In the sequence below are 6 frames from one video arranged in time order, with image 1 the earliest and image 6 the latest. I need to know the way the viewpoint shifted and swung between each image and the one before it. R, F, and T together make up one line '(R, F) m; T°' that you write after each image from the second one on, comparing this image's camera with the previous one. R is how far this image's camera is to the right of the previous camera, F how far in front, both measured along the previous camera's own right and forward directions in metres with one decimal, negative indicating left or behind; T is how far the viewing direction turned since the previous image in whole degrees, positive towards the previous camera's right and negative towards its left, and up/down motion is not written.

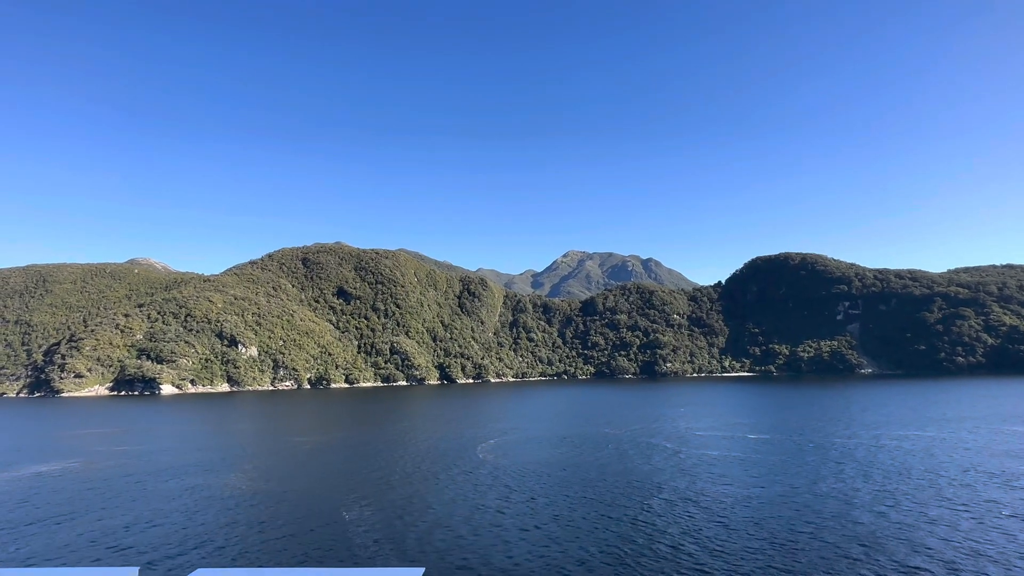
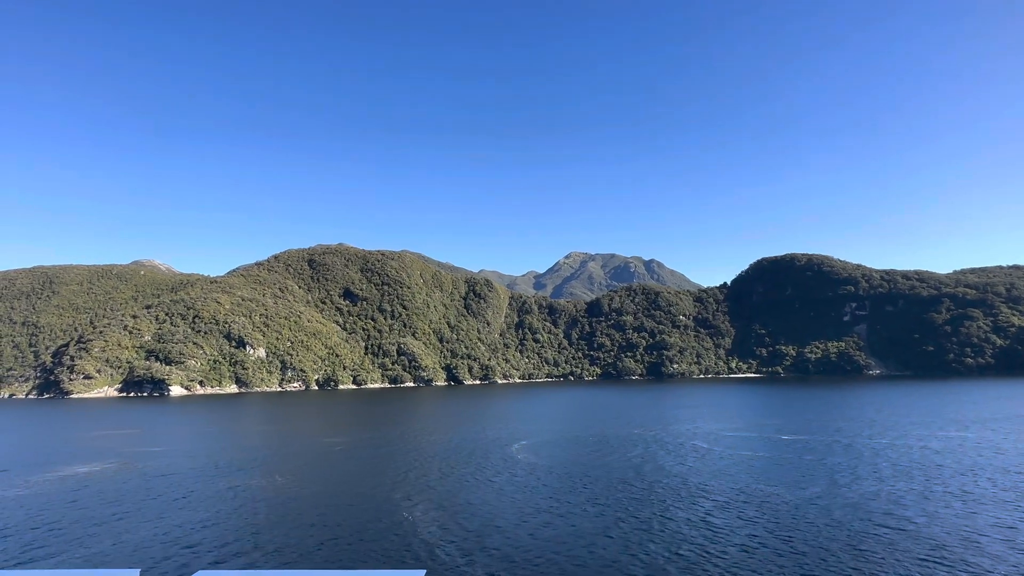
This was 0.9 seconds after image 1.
(-1.8, +0.1) m; 0°
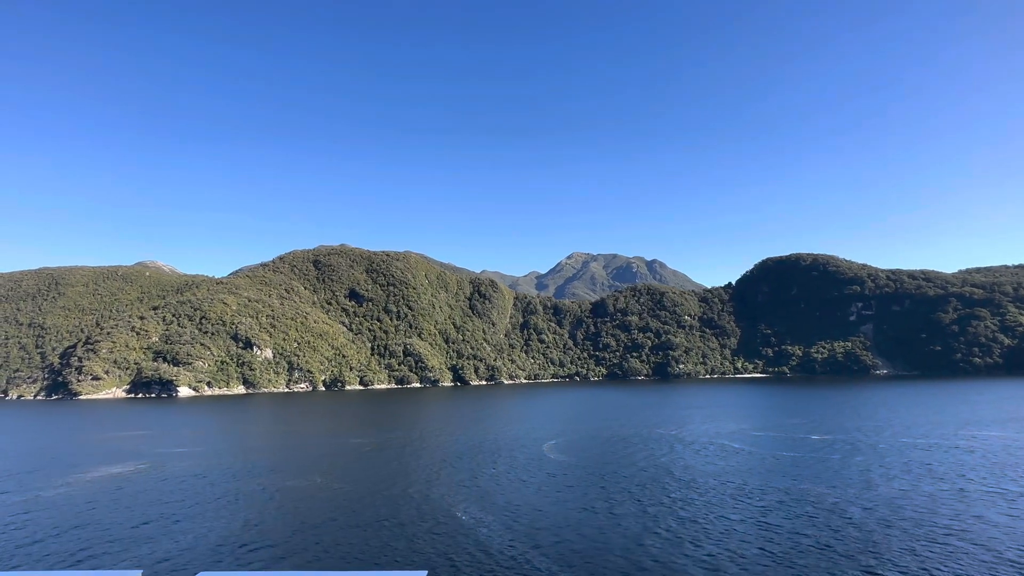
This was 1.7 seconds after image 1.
(-1.7, +0.1) m; 0°
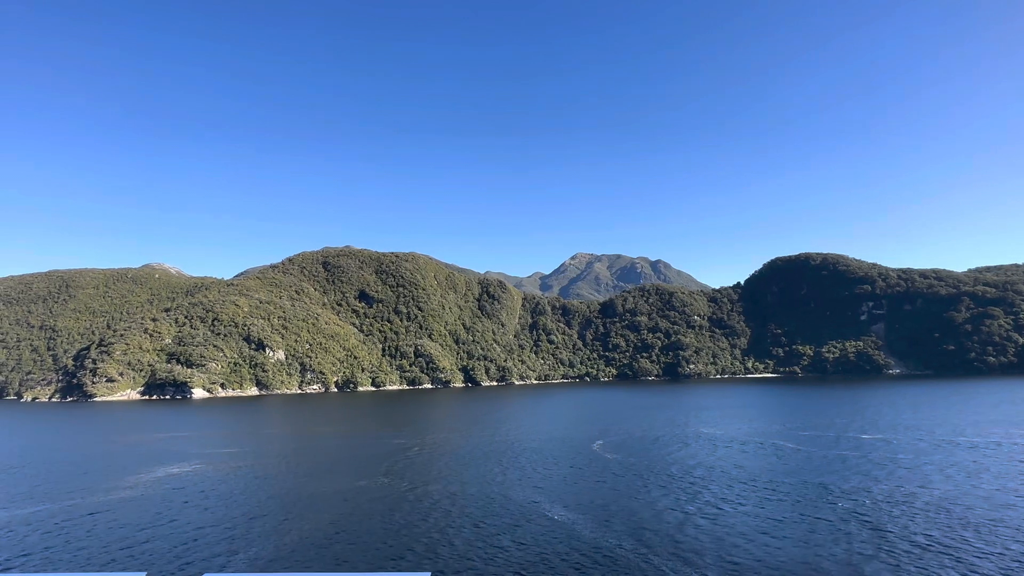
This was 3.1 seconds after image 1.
(-2.7, +0.1) m; 0°
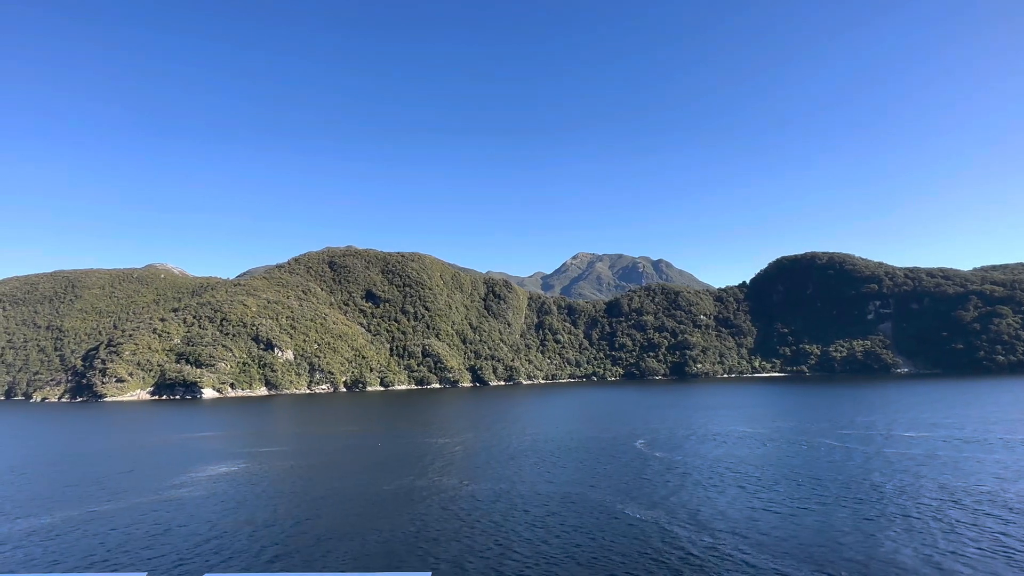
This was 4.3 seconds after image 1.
(-2.4, +0.1) m; 0°
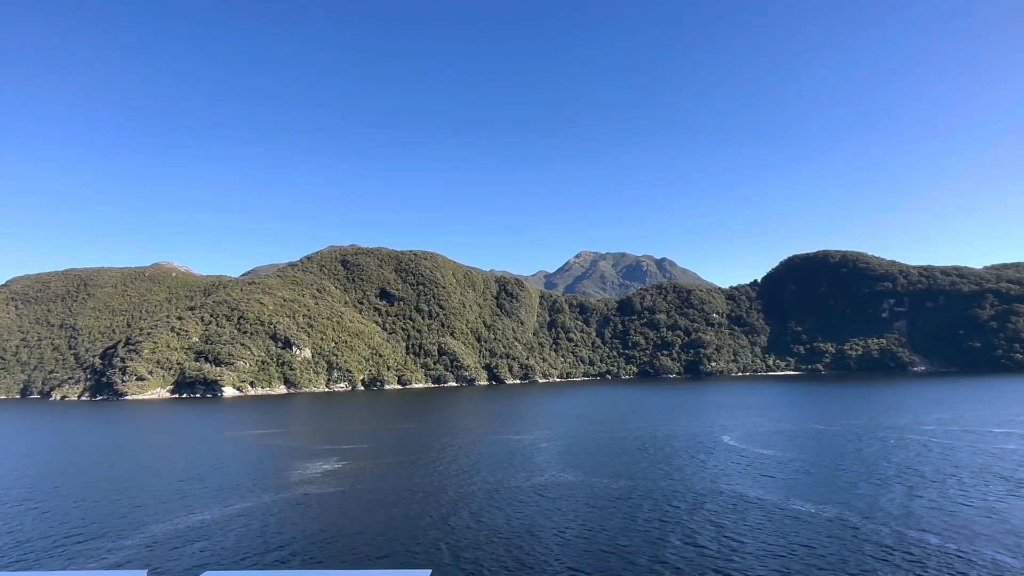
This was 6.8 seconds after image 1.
(-5.1, +0.2) m; 0°
